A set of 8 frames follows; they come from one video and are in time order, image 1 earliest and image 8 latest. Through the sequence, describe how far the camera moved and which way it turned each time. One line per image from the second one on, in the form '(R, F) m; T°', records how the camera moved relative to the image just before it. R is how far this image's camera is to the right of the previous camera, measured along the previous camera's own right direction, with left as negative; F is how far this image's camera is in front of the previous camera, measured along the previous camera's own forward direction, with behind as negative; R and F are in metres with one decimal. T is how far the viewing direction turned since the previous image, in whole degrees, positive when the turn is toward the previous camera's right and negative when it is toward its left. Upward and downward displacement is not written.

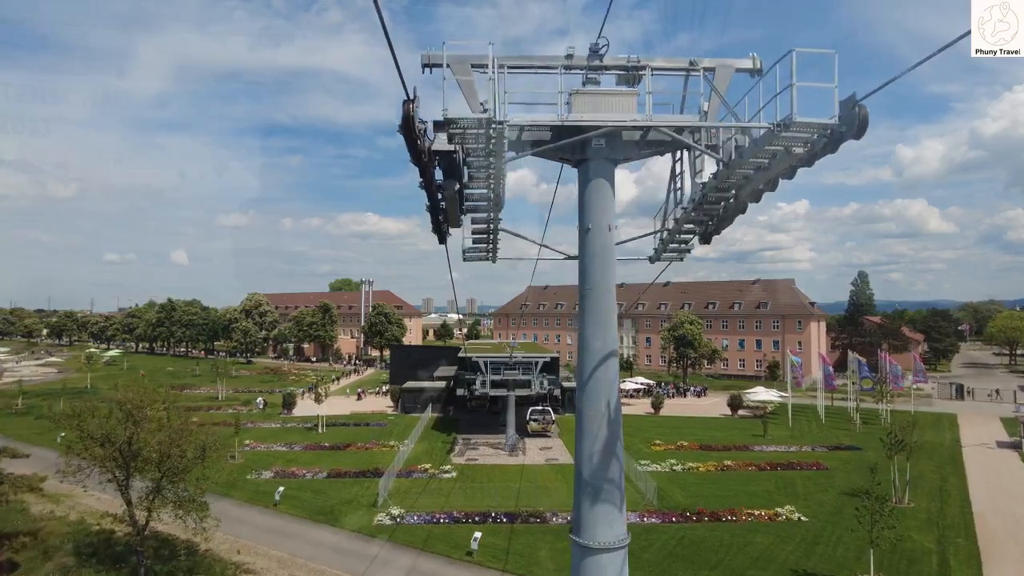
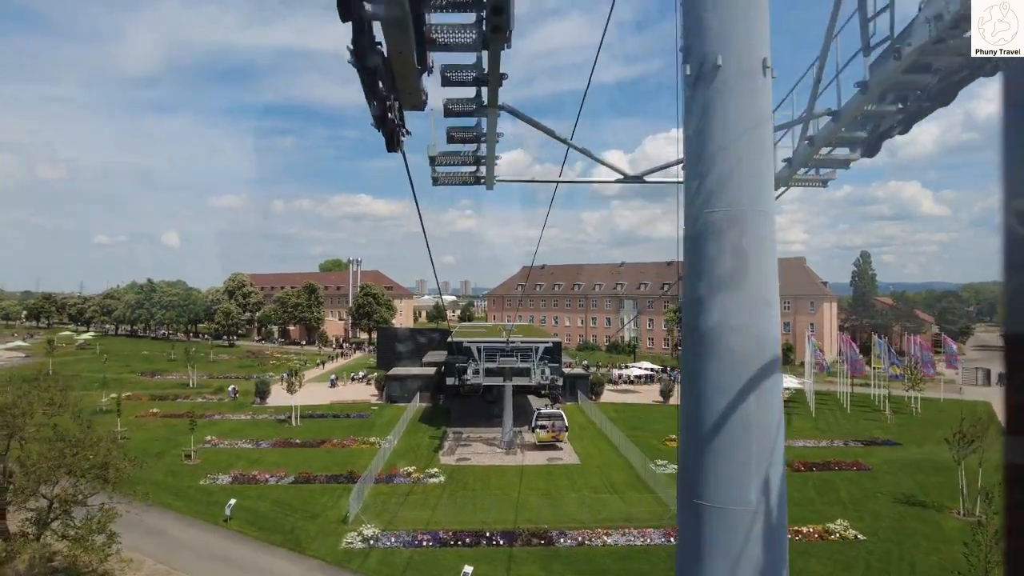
(-0.1, +3.3) m; +1°
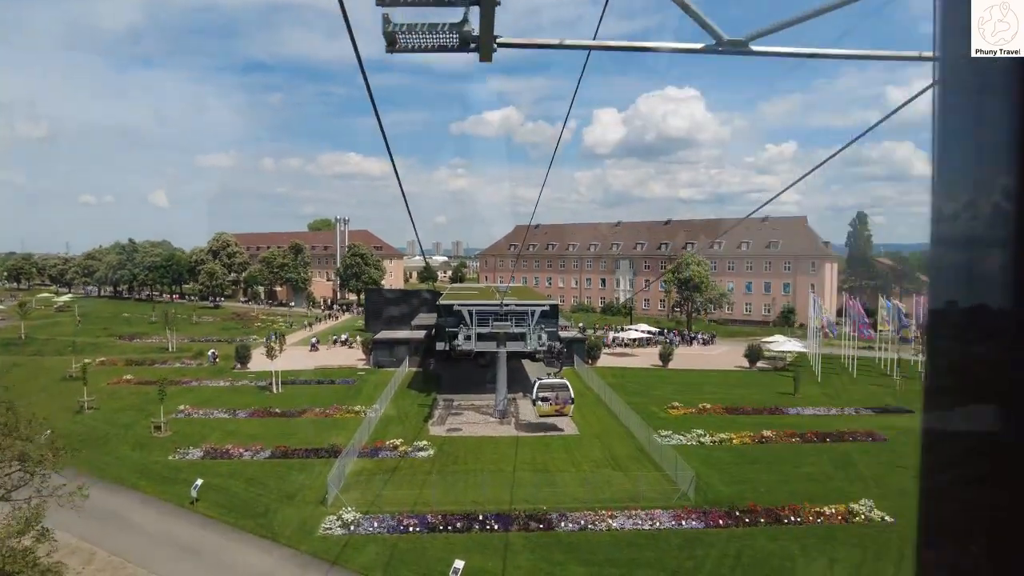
(-0.1, +1.7) m; +1°
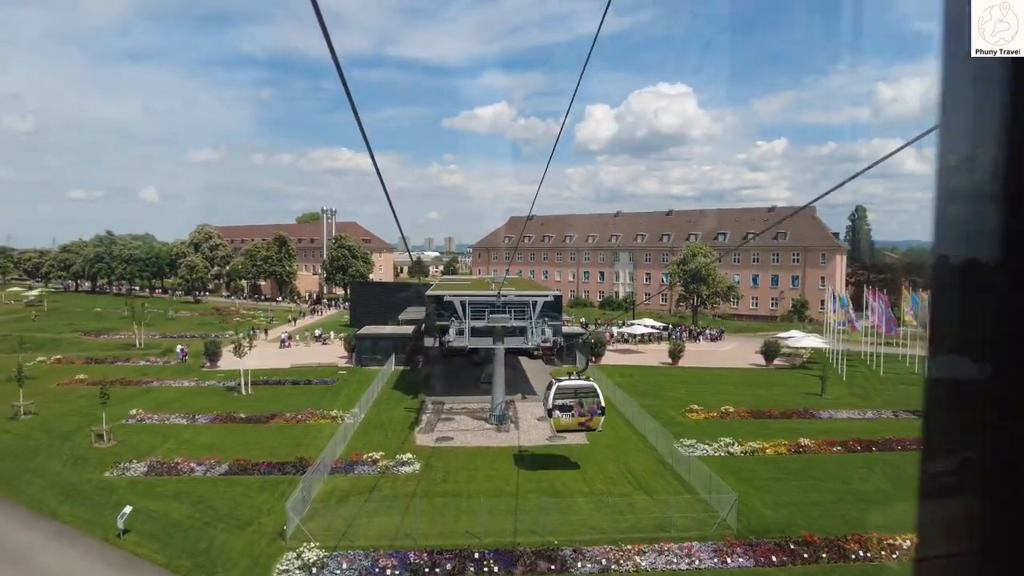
(-0.2, +2.7) m; +1°
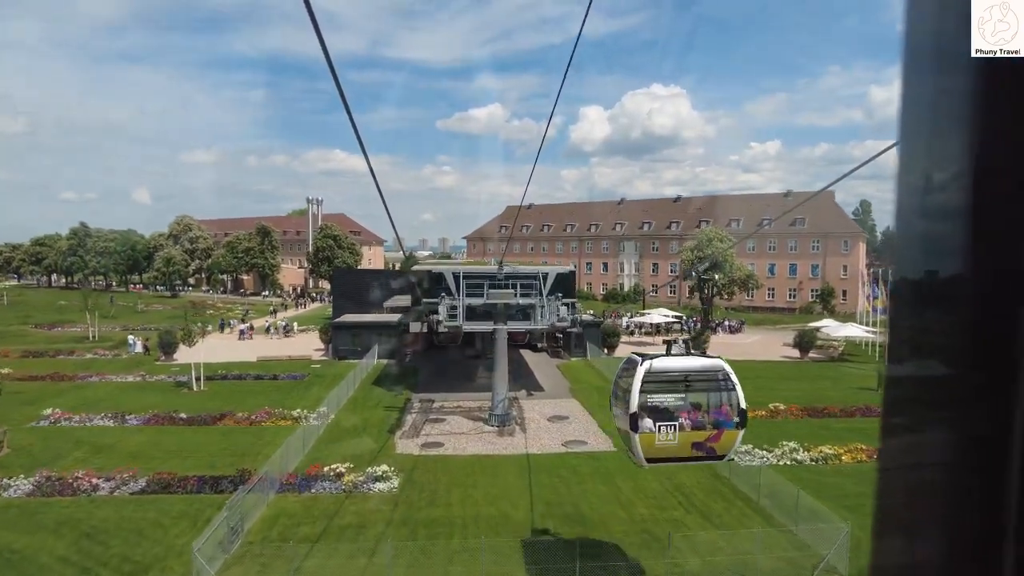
(-0.2, +3.7) m; +1°
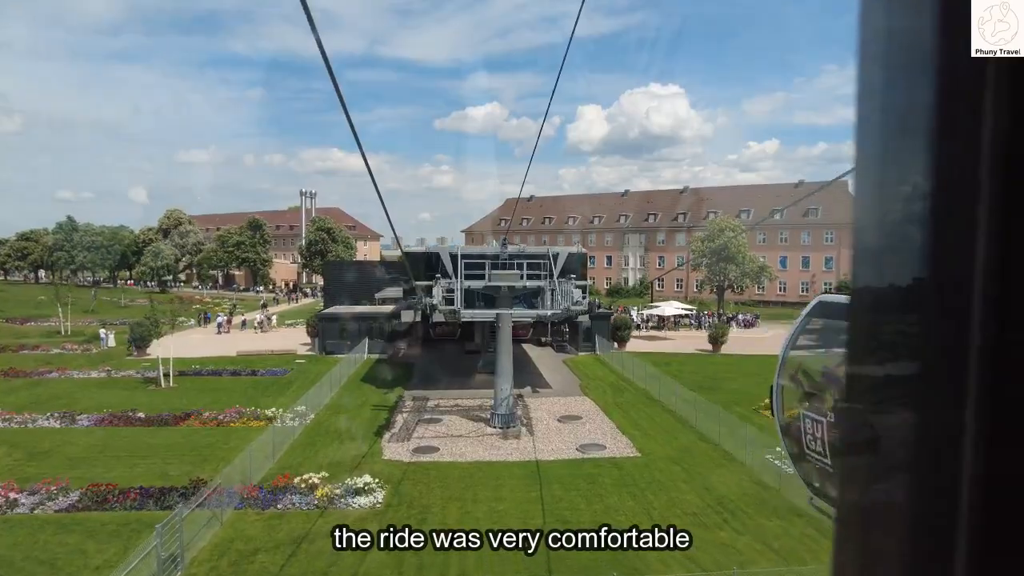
(-0.2, +2.0) m; 0°
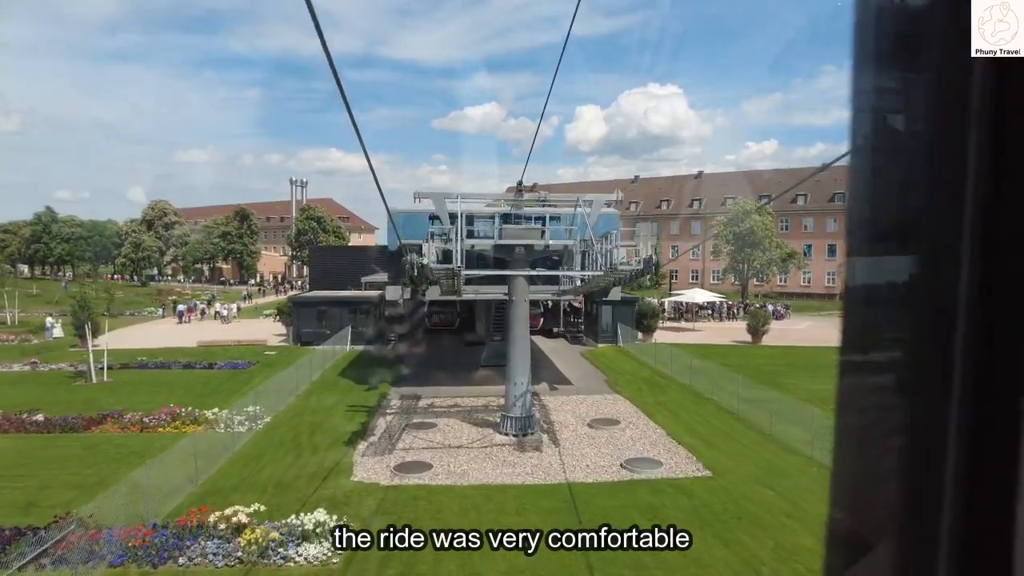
(-0.3, +3.3) m; 0°
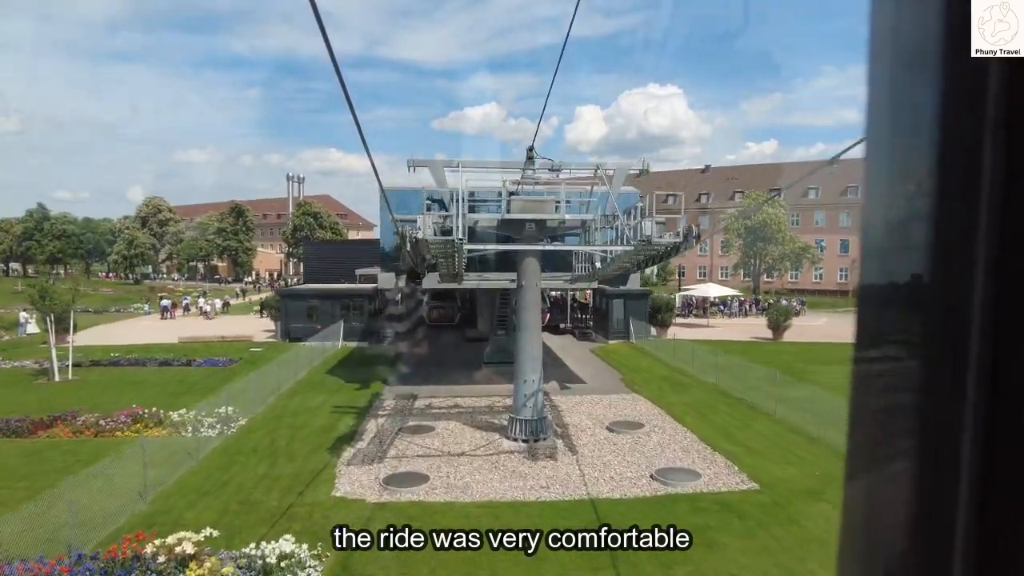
(-0.1, +1.3) m; 0°
